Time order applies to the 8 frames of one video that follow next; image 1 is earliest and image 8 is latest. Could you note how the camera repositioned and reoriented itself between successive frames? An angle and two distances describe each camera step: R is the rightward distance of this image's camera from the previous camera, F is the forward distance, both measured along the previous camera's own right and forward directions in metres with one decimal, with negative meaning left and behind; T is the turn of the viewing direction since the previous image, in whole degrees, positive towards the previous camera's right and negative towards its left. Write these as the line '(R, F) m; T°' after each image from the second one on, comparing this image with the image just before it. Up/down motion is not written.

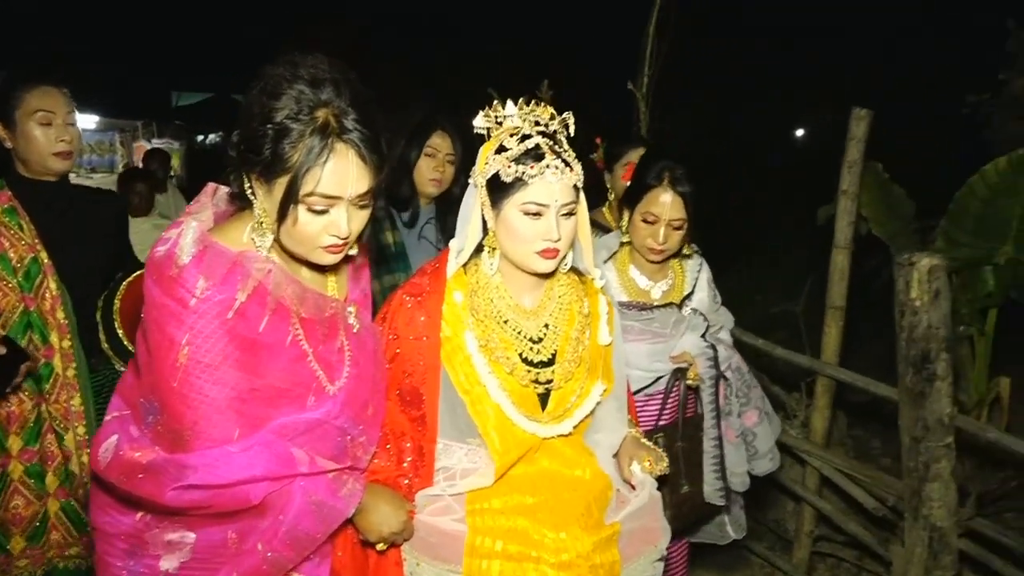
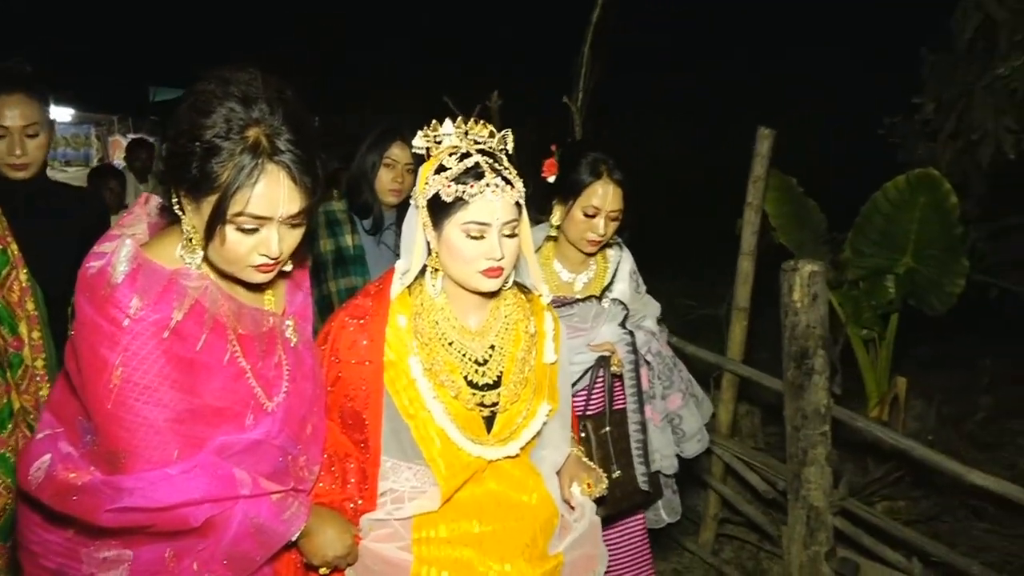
(+0.5, +0.1) m; -8°
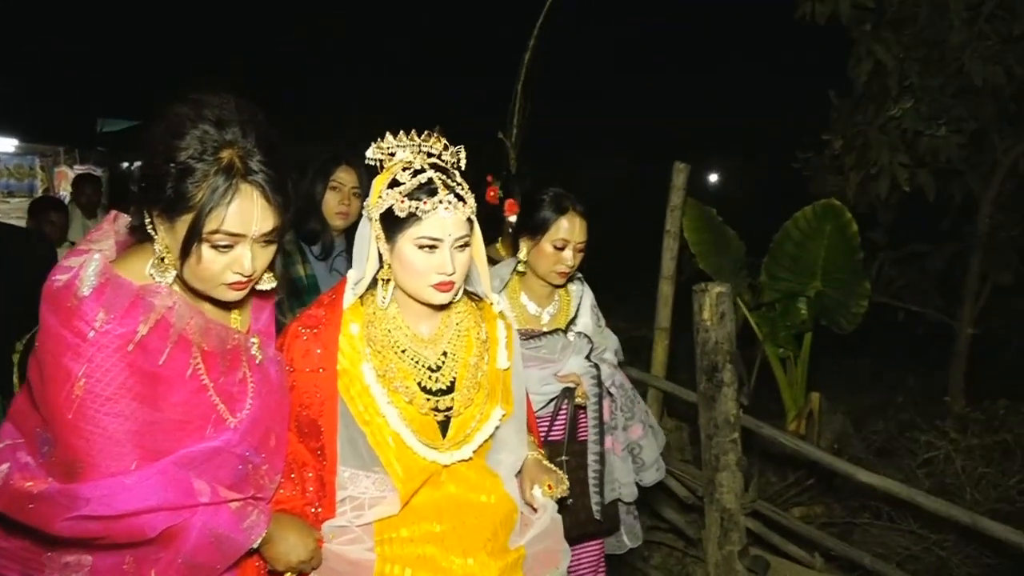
(-0.1, -0.1) m; +6°
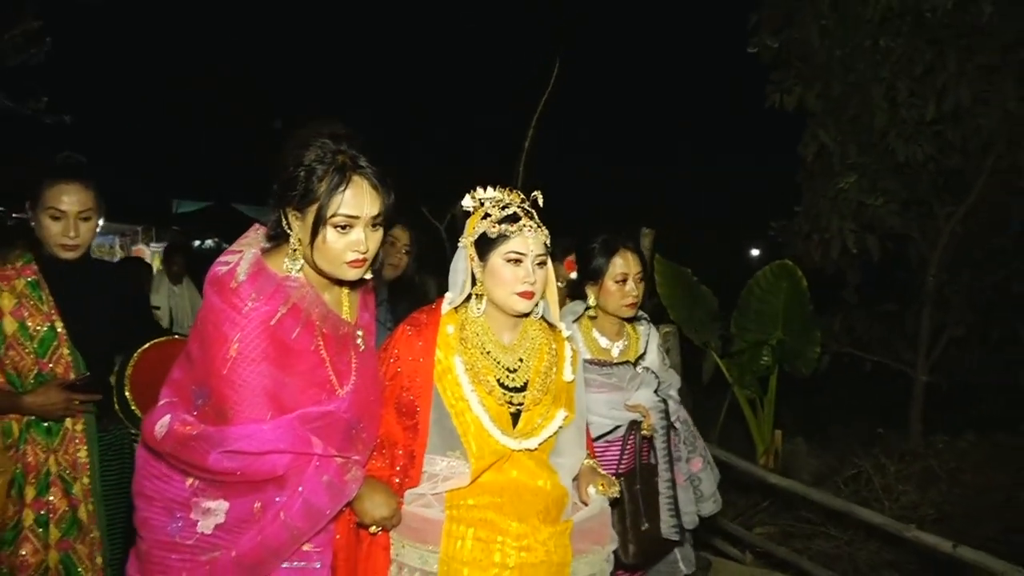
(-0.4, -0.4) m; +5°
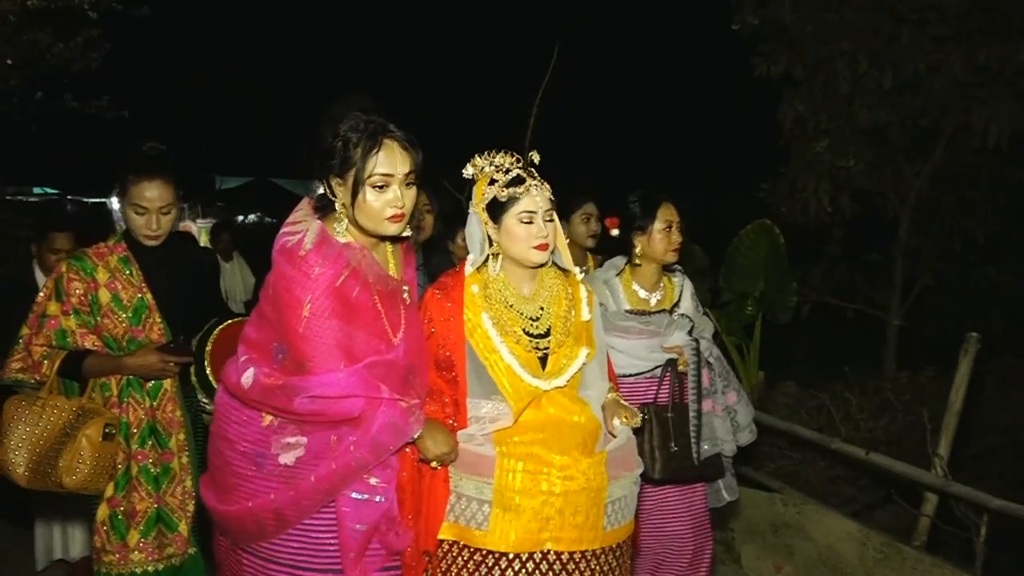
(-0.3, -0.4) m; +2°
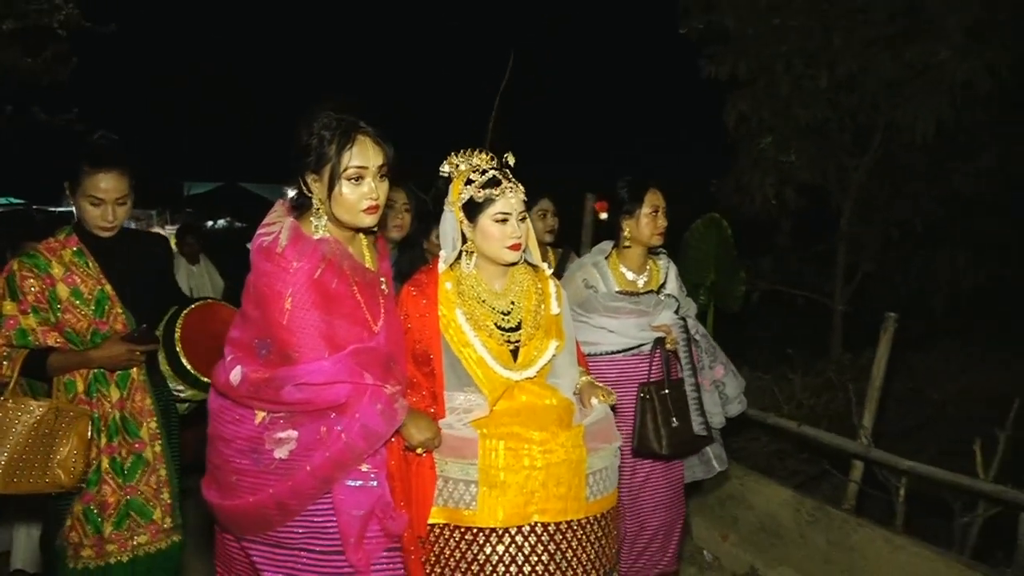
(-0.2, -0.1) m; +5°
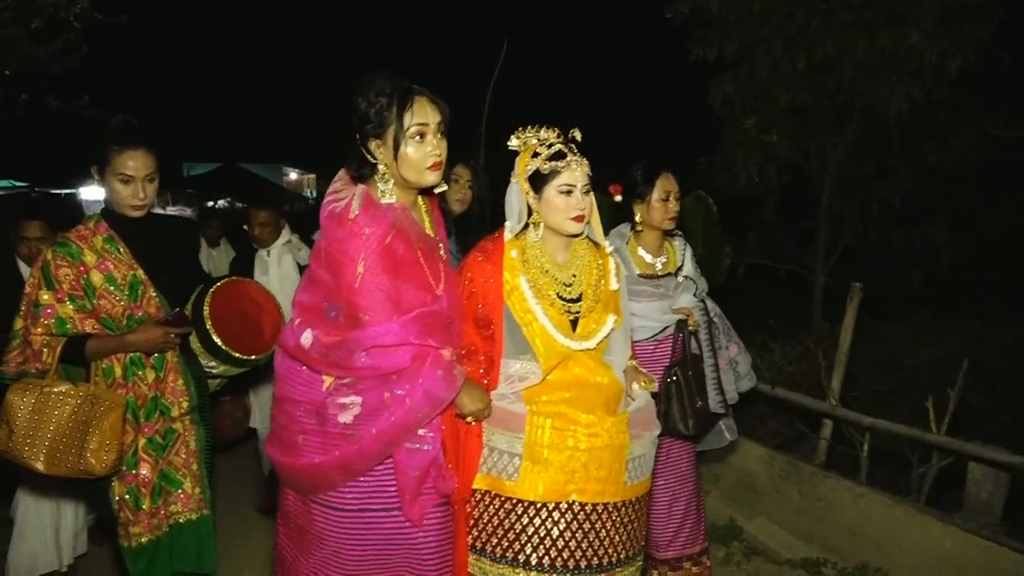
(-0.4, -0.3) m; +4°
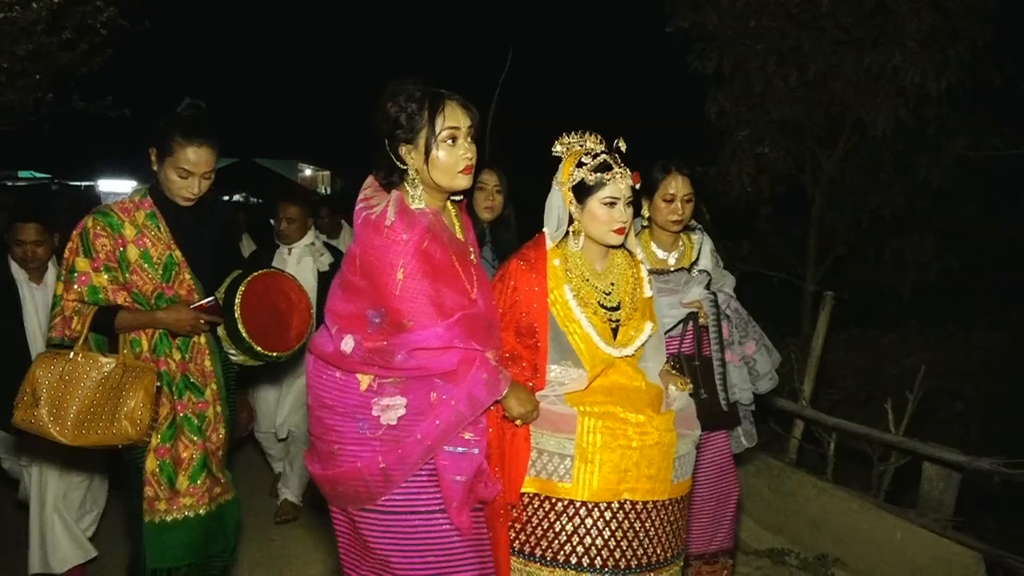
(-0.5, -0.1) m; +5°
